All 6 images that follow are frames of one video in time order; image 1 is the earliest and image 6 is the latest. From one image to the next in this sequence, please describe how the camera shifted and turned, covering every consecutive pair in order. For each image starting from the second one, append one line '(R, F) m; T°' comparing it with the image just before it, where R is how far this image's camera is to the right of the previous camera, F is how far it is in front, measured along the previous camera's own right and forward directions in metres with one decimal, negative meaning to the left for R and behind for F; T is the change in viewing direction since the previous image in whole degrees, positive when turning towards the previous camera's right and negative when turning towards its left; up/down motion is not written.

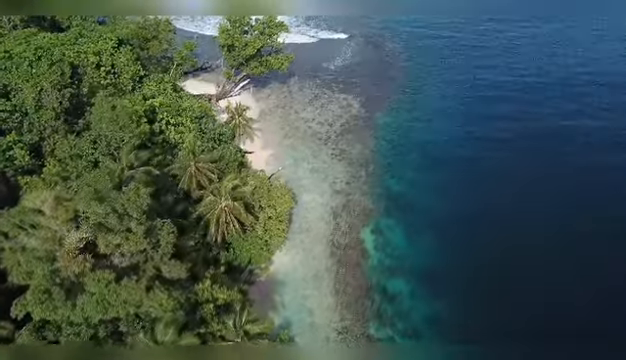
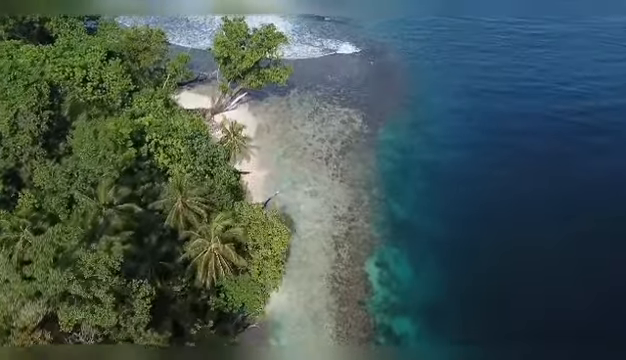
(0.0, +1.9) m; 0°
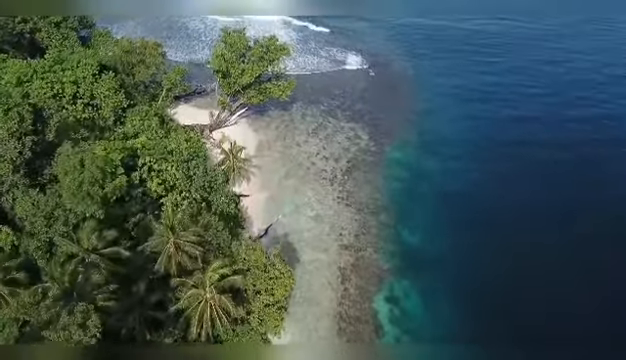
(-0.2, +1.8) m; 0°
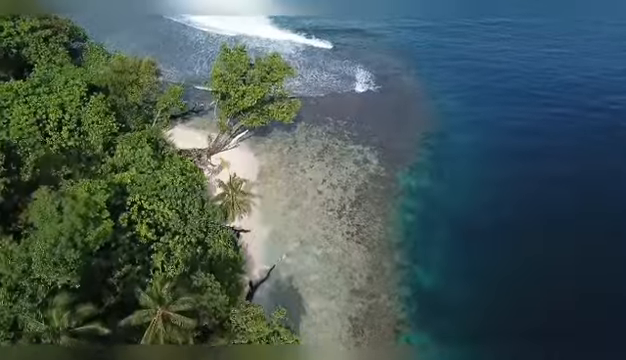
(-0.2, +2.4) m; 0°
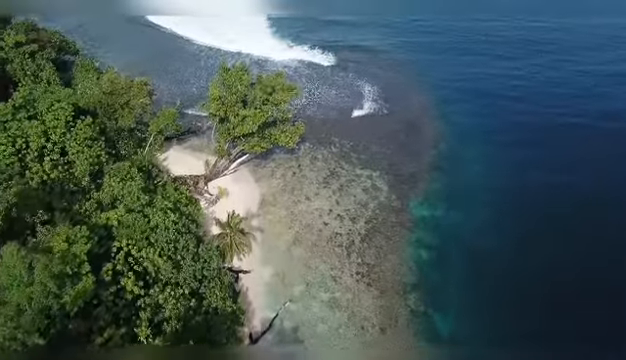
(-0.2, +2.4) m; 0°
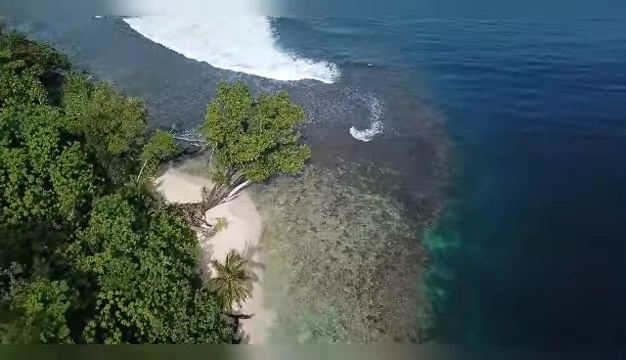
(-0.2, +2.1) m; 0°
